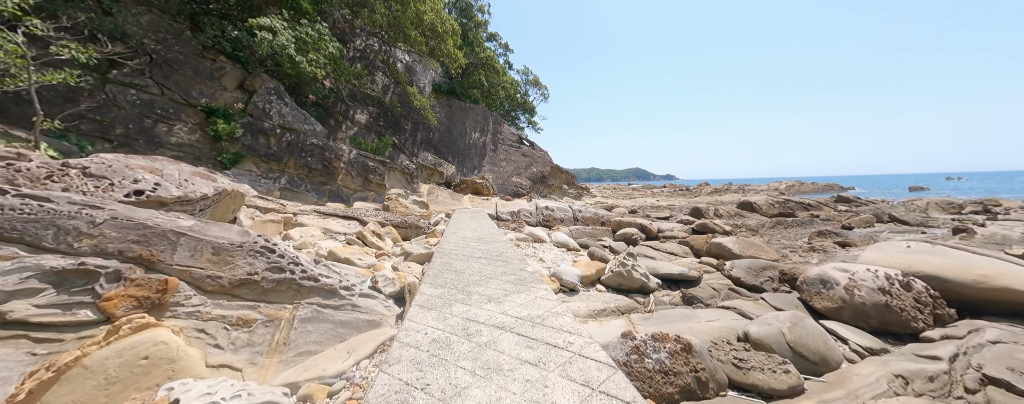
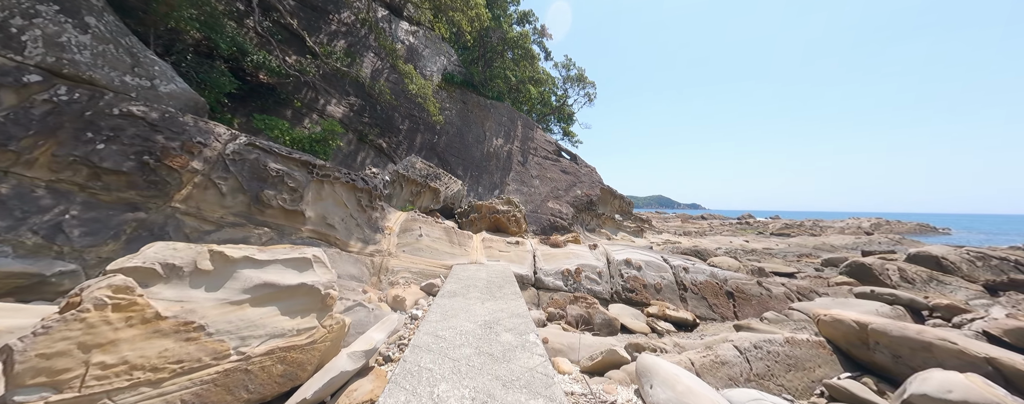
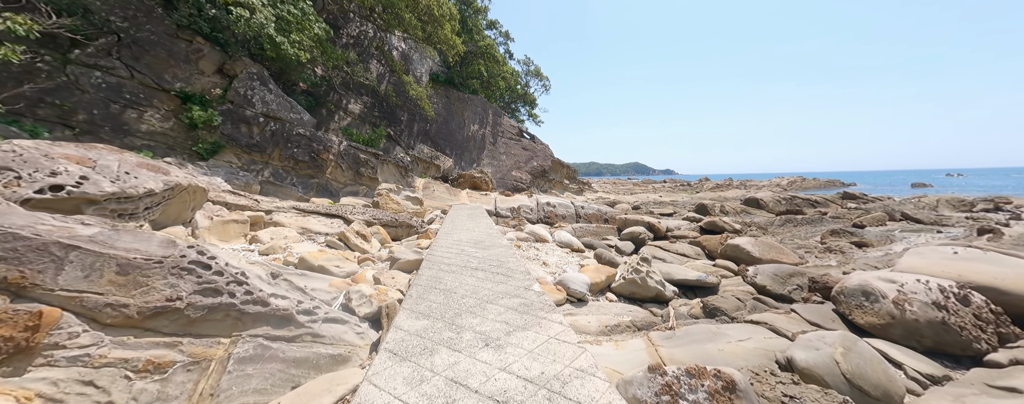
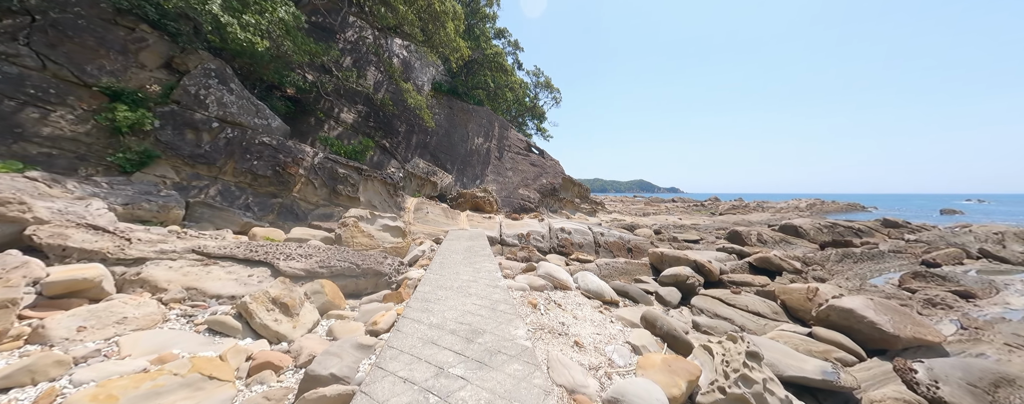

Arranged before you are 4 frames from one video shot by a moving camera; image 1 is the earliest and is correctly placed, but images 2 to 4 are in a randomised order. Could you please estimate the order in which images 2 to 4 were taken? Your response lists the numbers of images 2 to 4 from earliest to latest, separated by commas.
3, 4, 2
